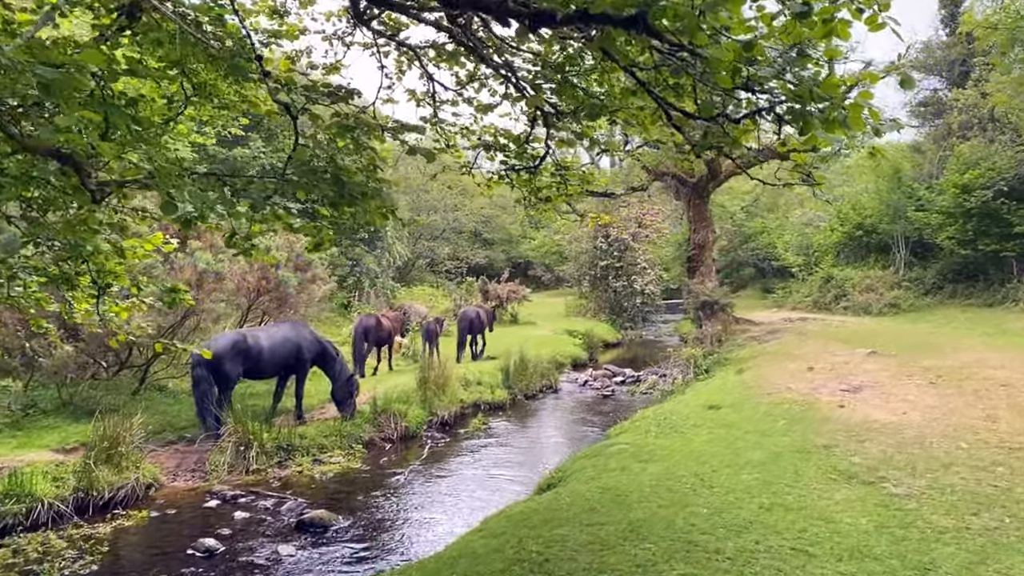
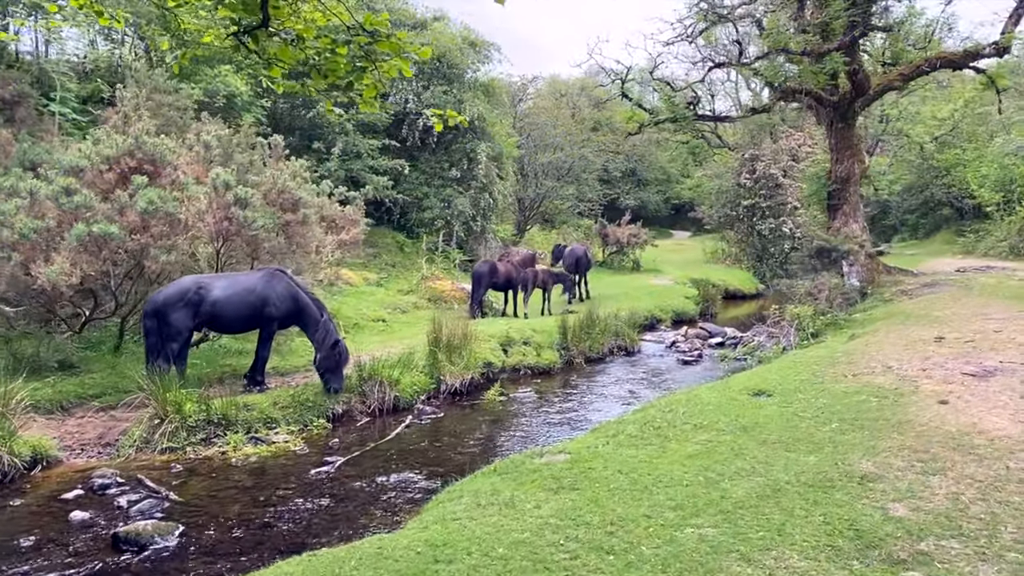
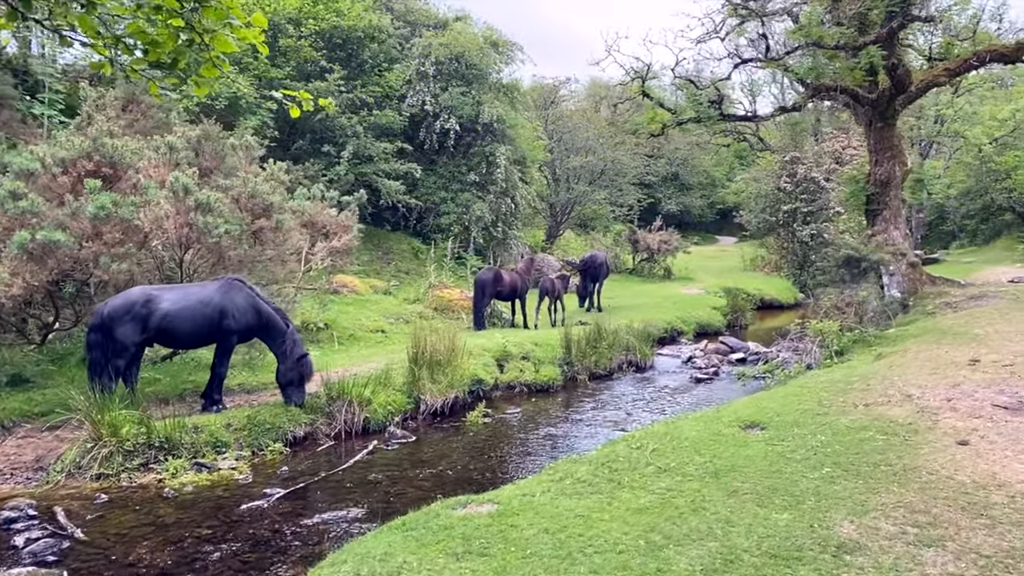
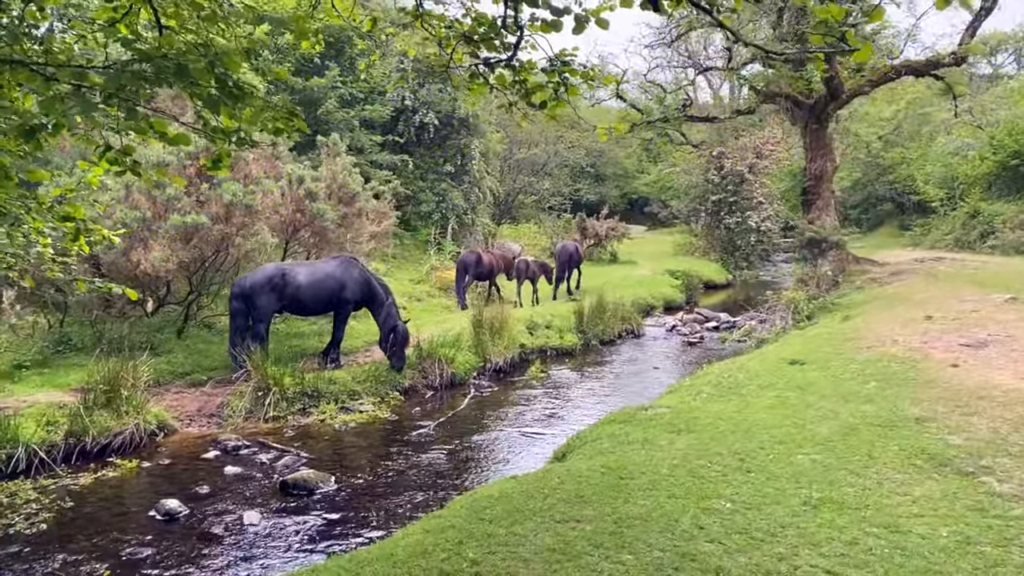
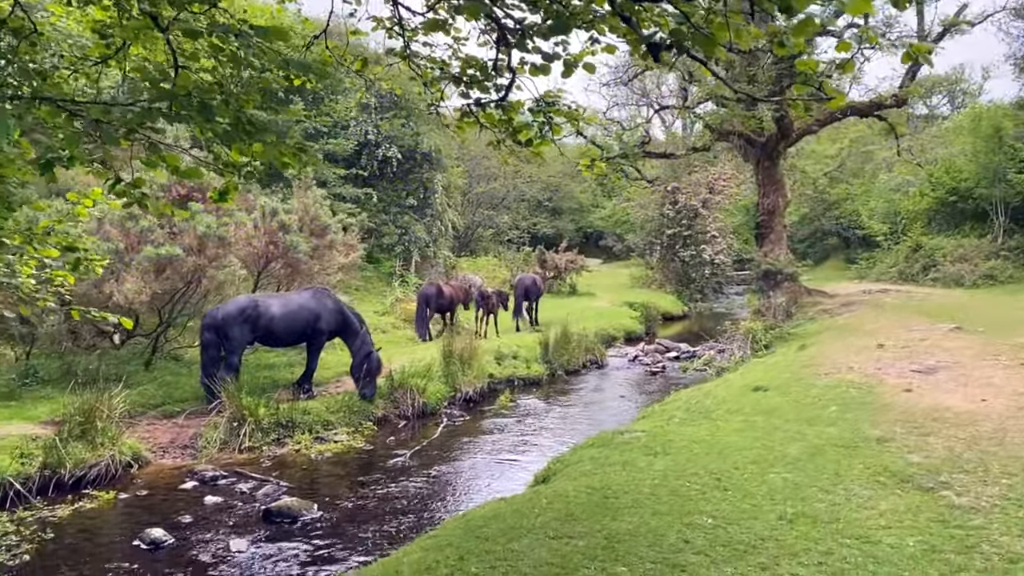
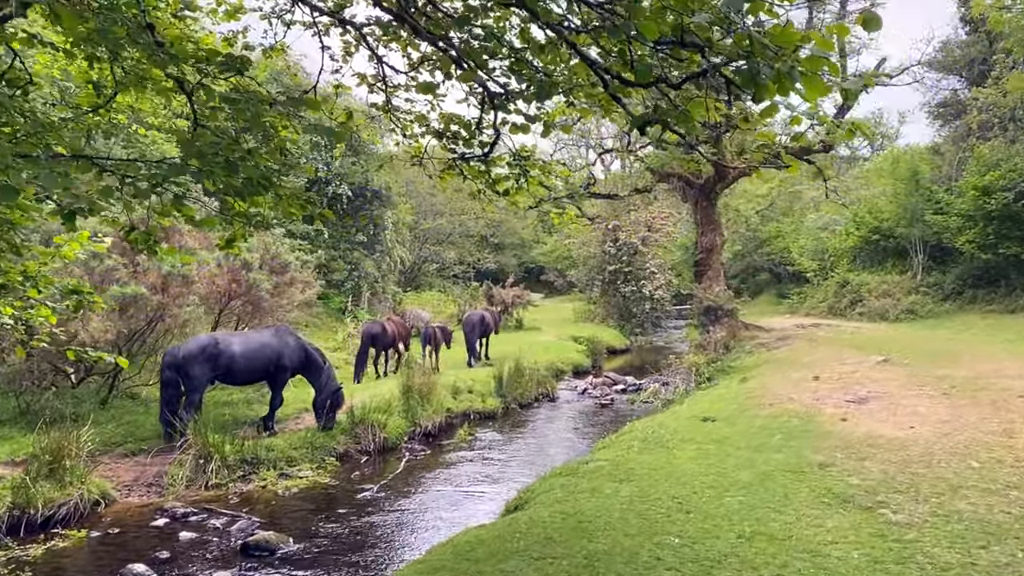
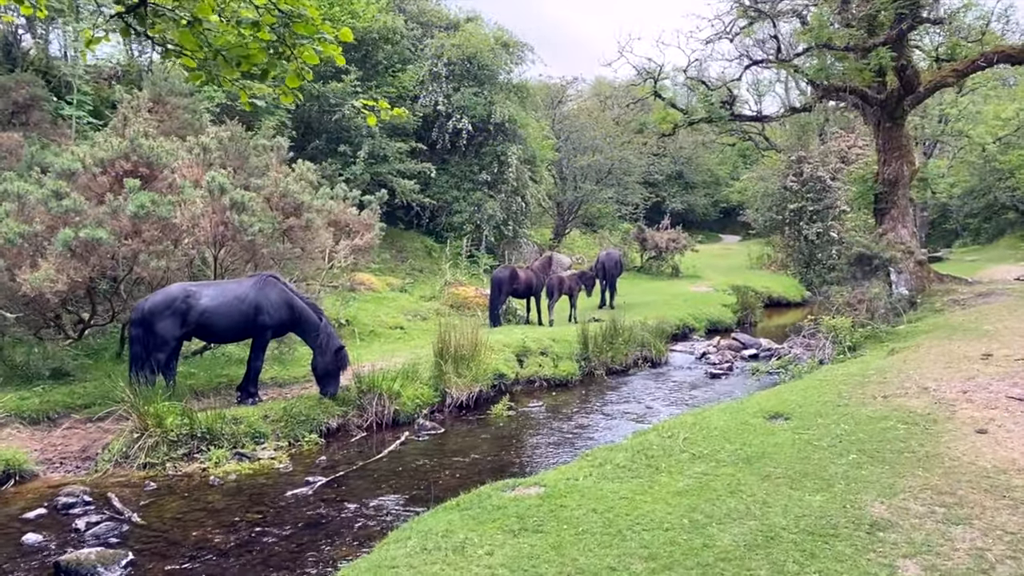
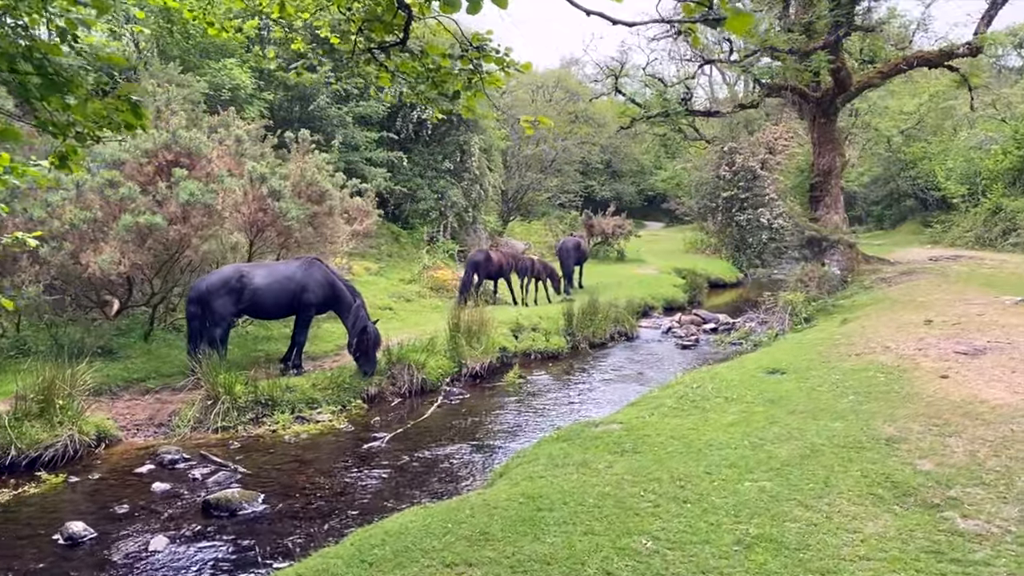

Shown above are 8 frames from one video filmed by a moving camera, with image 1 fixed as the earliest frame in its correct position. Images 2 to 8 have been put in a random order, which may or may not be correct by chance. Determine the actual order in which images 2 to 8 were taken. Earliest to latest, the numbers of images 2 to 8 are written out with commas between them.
6, 5, 4, 8, 2, 7, 3
